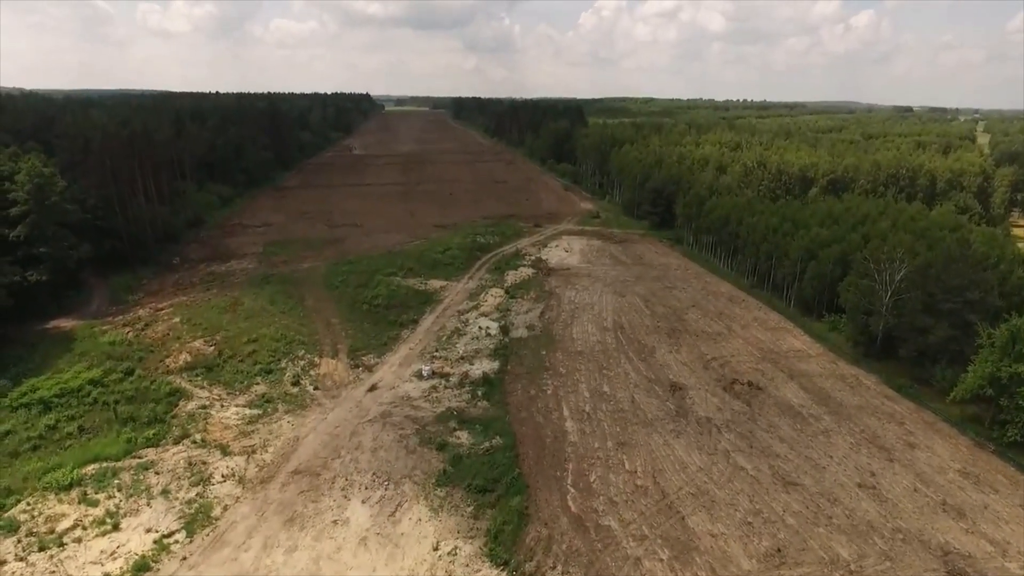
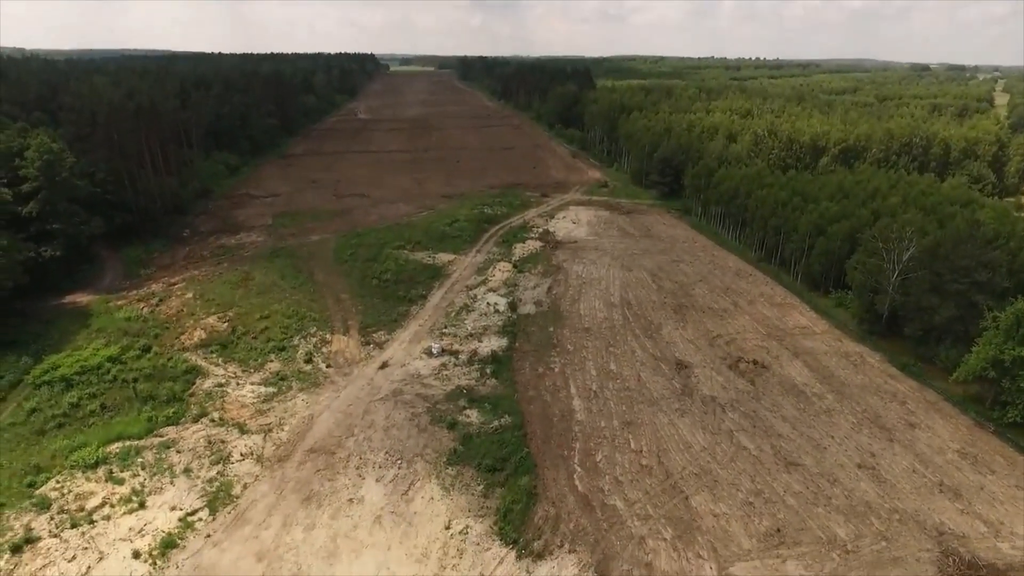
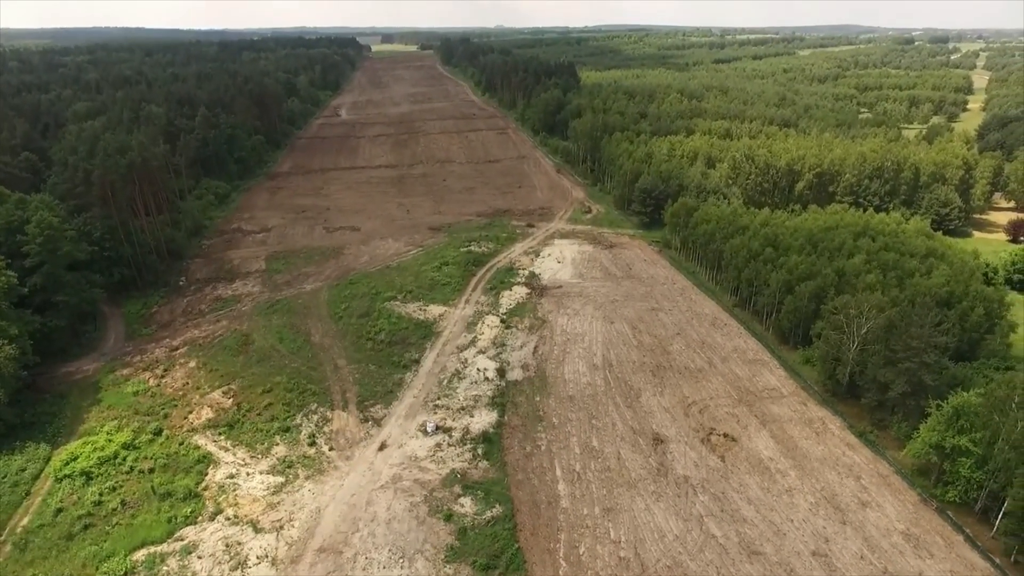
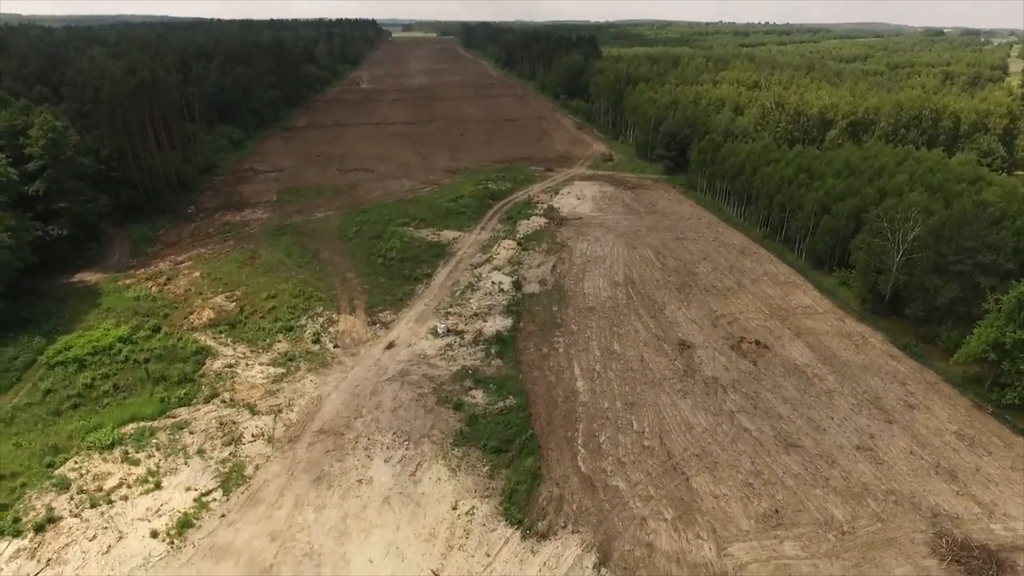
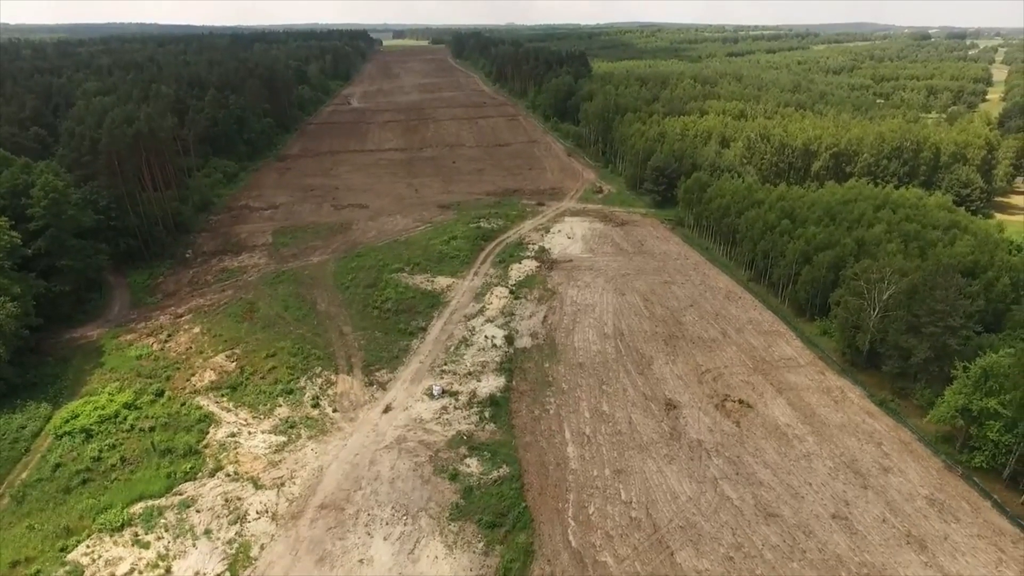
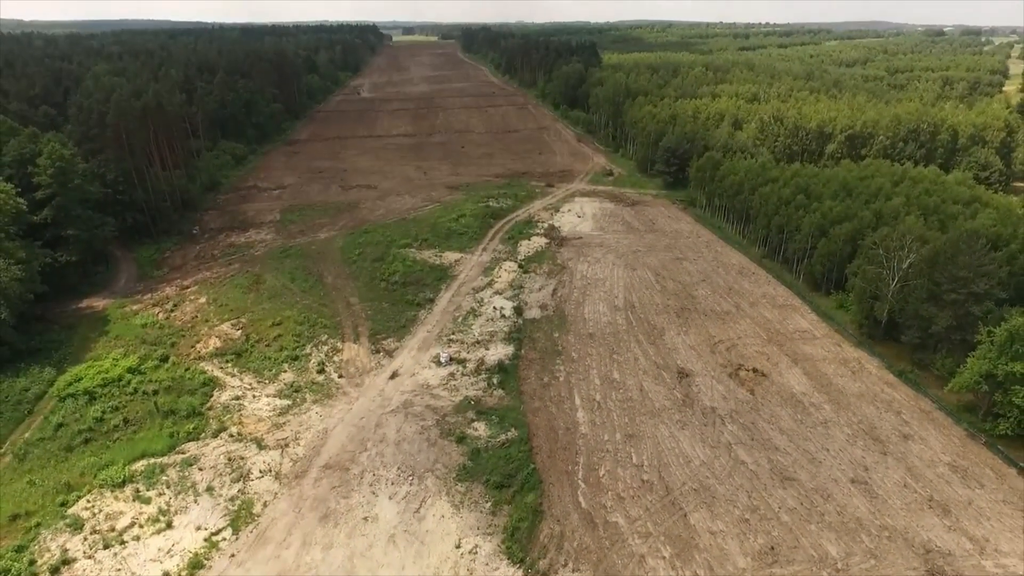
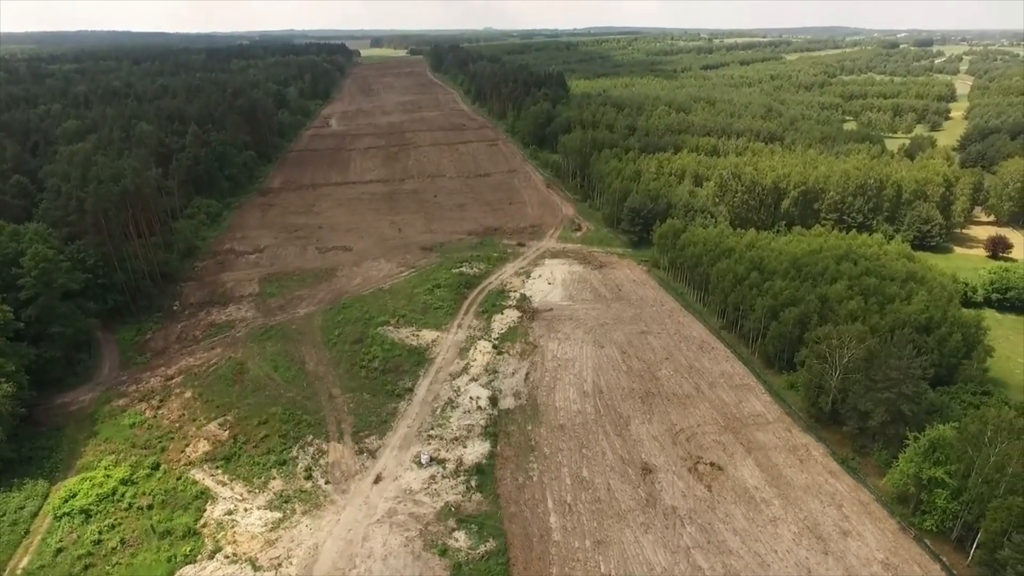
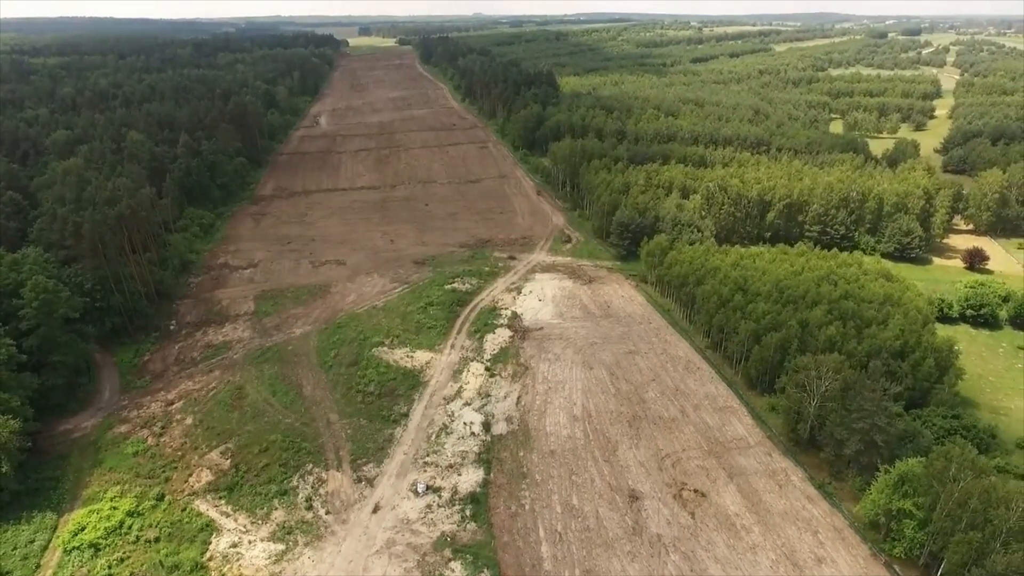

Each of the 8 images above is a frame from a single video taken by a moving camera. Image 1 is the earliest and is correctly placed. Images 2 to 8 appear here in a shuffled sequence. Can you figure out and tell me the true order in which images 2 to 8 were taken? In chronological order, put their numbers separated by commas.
2, 4, 6, 5, 3, 7, 8
